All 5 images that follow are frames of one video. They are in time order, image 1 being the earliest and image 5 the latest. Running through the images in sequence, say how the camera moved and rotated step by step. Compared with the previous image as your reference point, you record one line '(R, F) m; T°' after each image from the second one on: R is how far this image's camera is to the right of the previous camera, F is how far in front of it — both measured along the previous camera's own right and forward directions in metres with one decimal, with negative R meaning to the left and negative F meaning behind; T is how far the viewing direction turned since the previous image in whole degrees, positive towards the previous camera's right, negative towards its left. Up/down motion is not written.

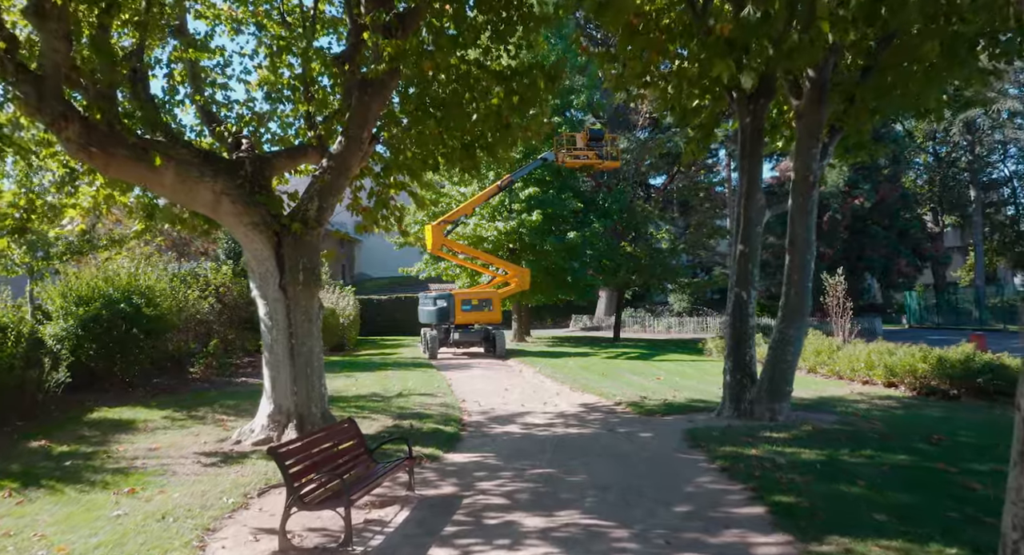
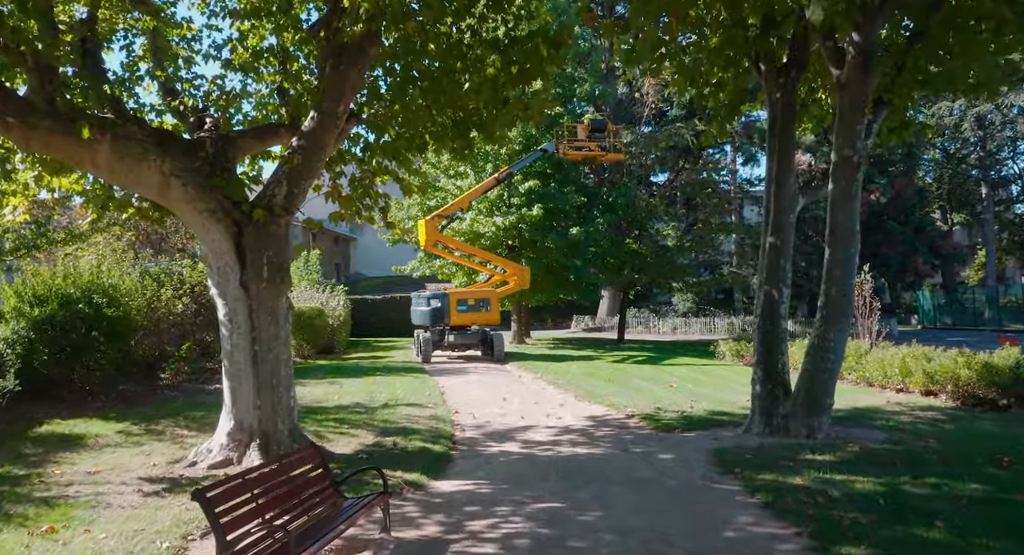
(0.0, +1.3) m; 0°
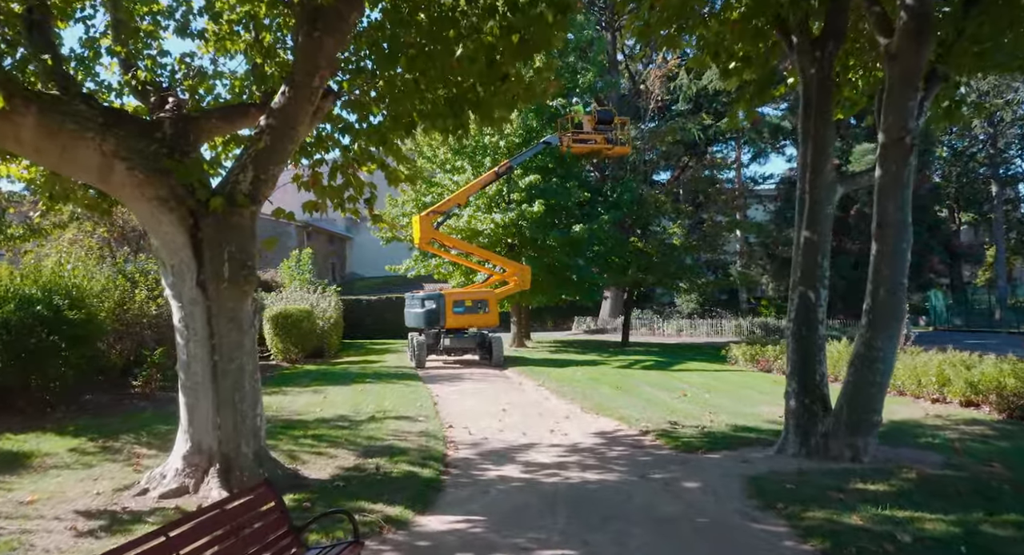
(0.0, +1.1) m; 0°
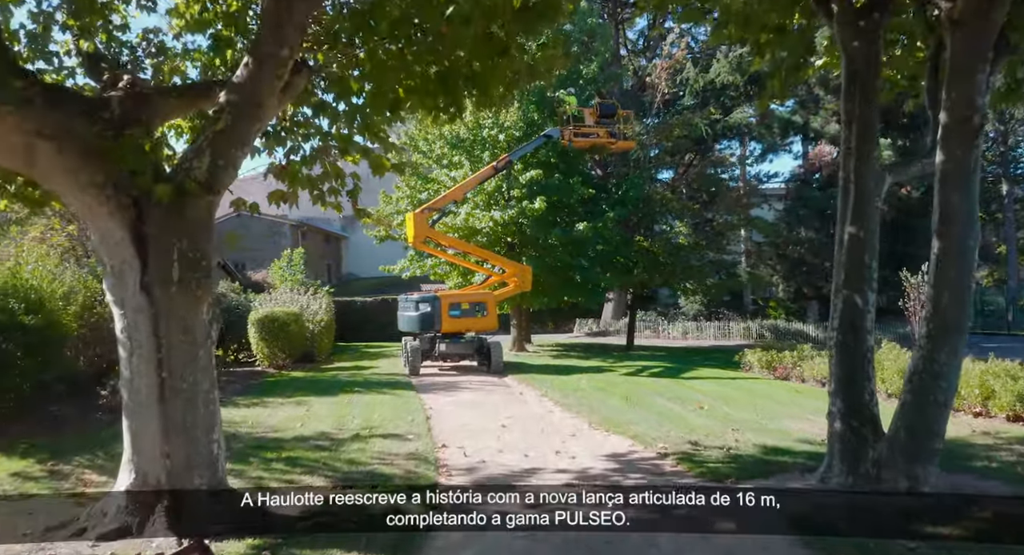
(0.0, +1.1) m; 0°
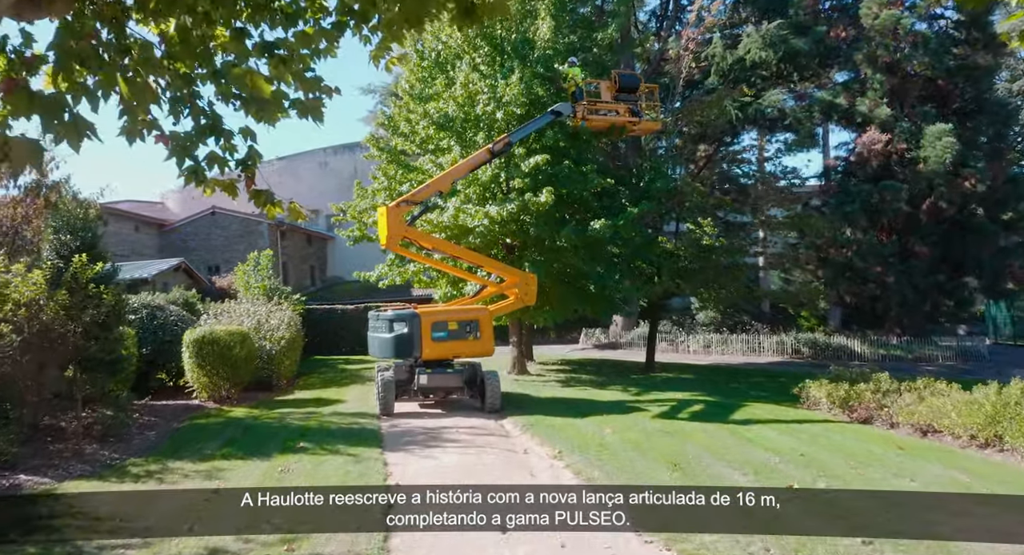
(0.0, +3.6) m; 0°
